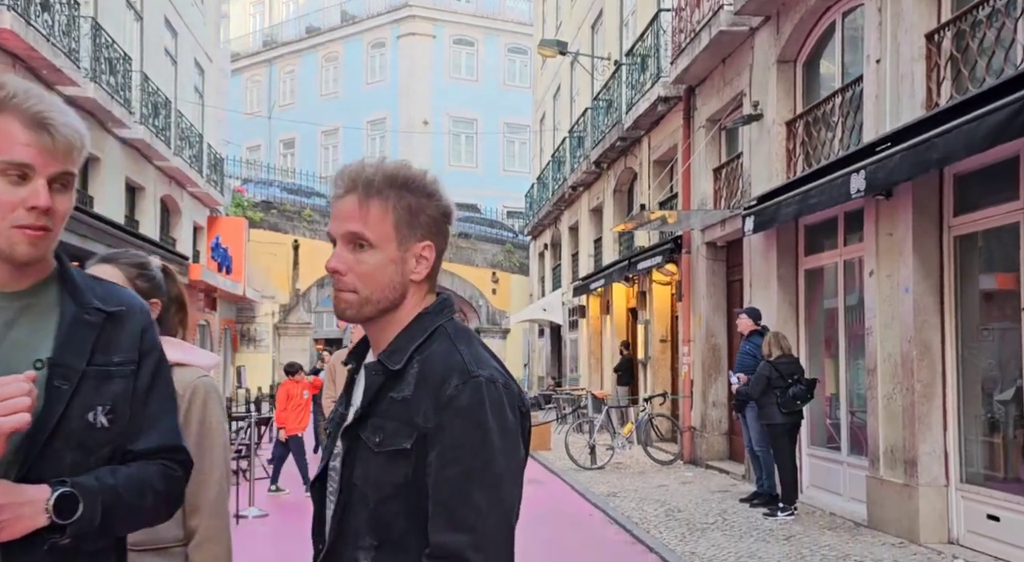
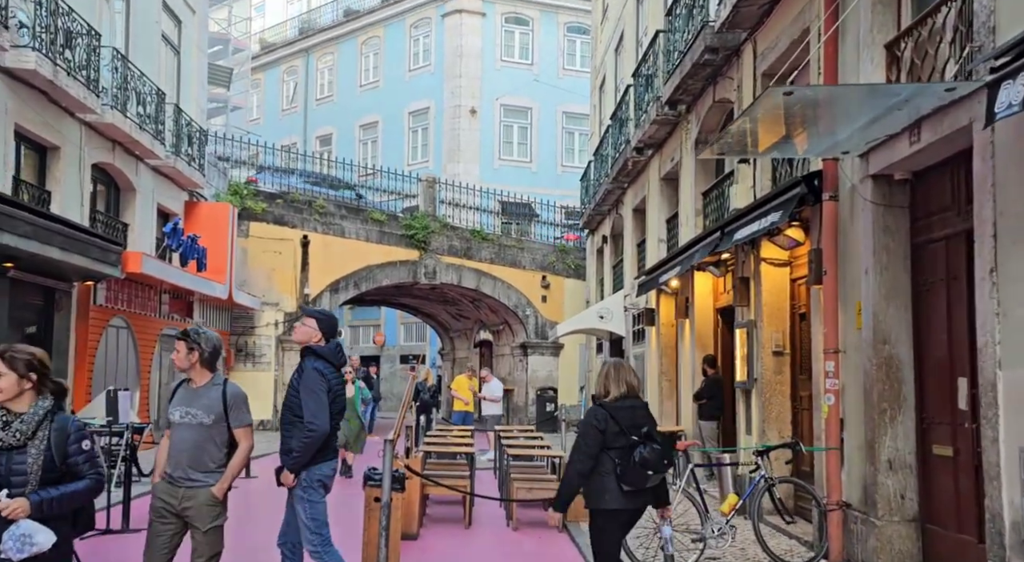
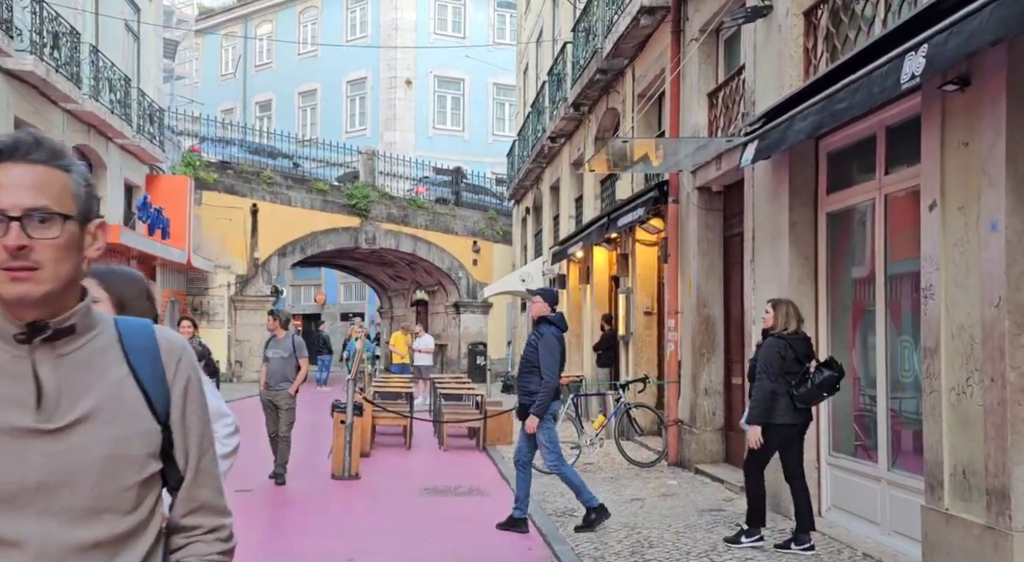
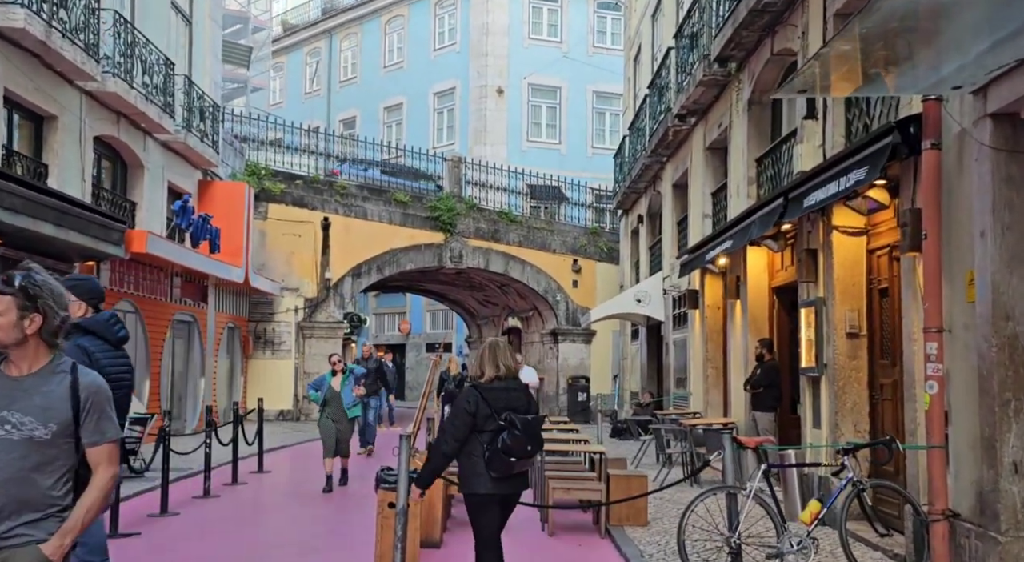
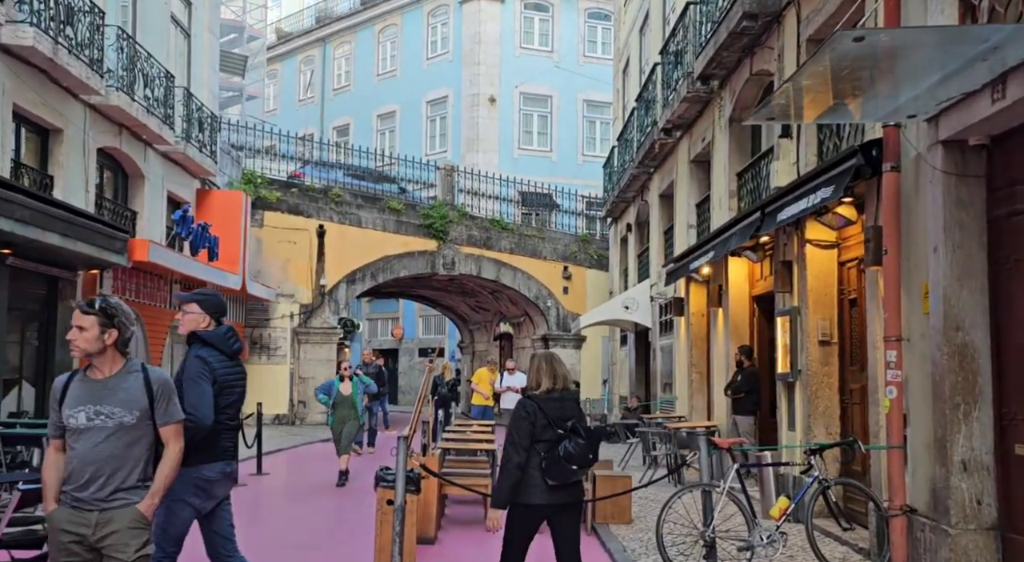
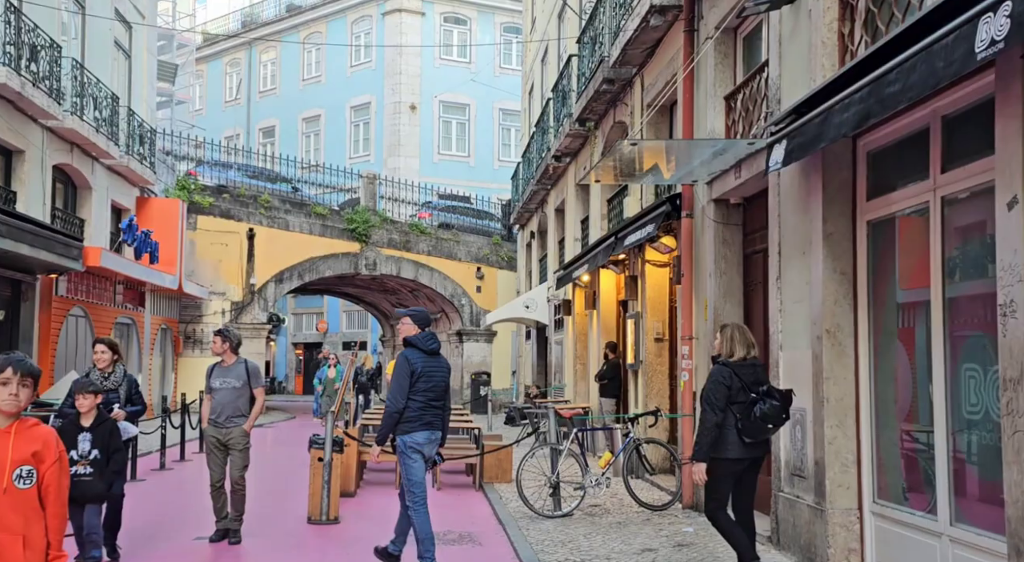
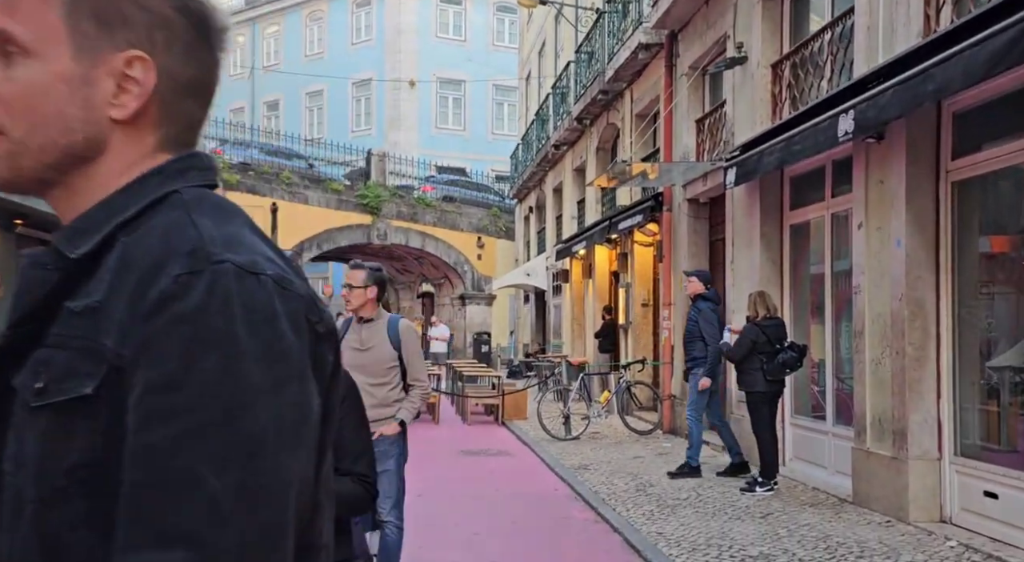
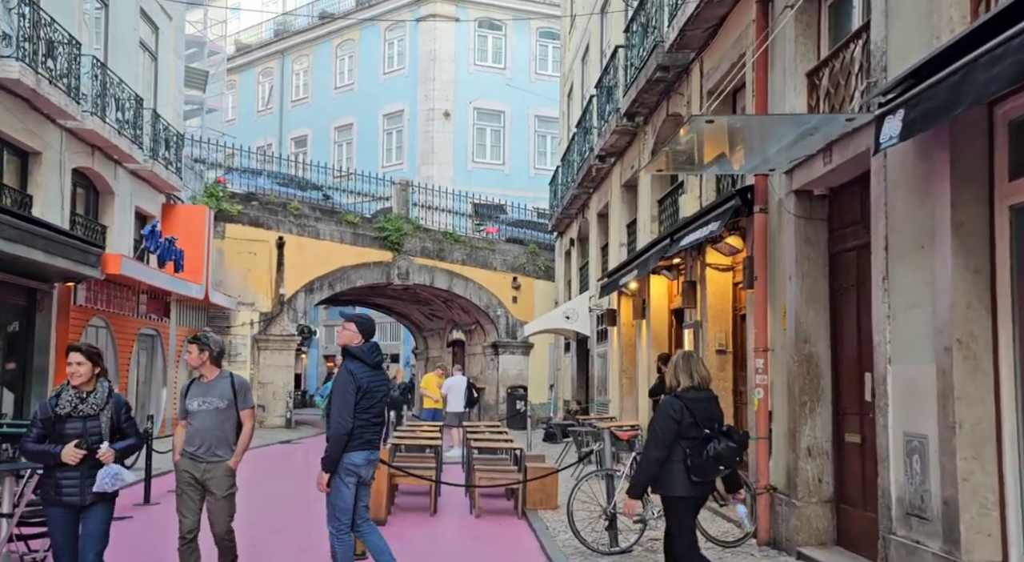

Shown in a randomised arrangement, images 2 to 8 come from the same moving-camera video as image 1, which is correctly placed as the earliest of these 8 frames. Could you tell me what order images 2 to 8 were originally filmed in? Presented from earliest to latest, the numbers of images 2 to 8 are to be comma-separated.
7, 3, 6, 8, 2, 5, 4
